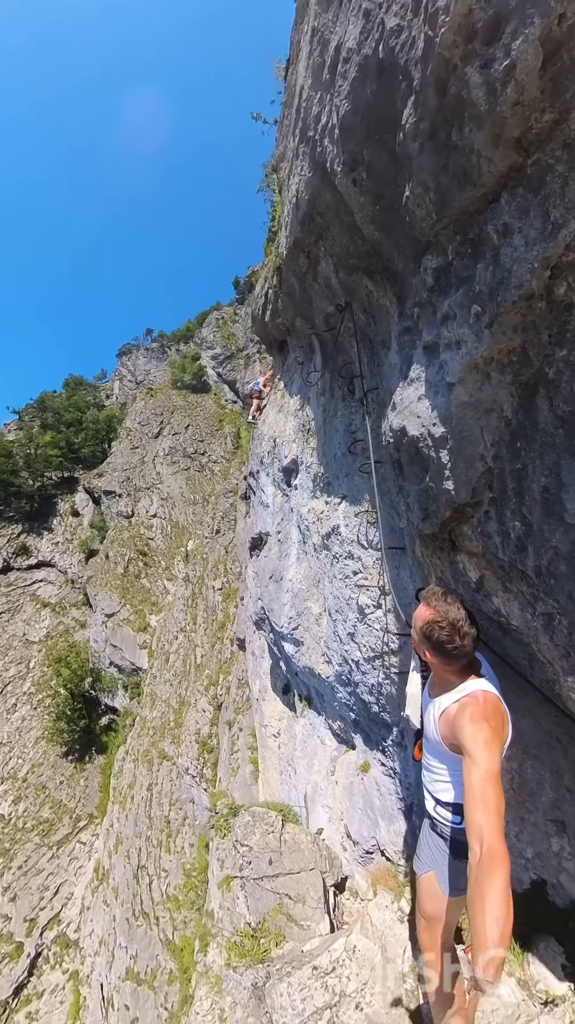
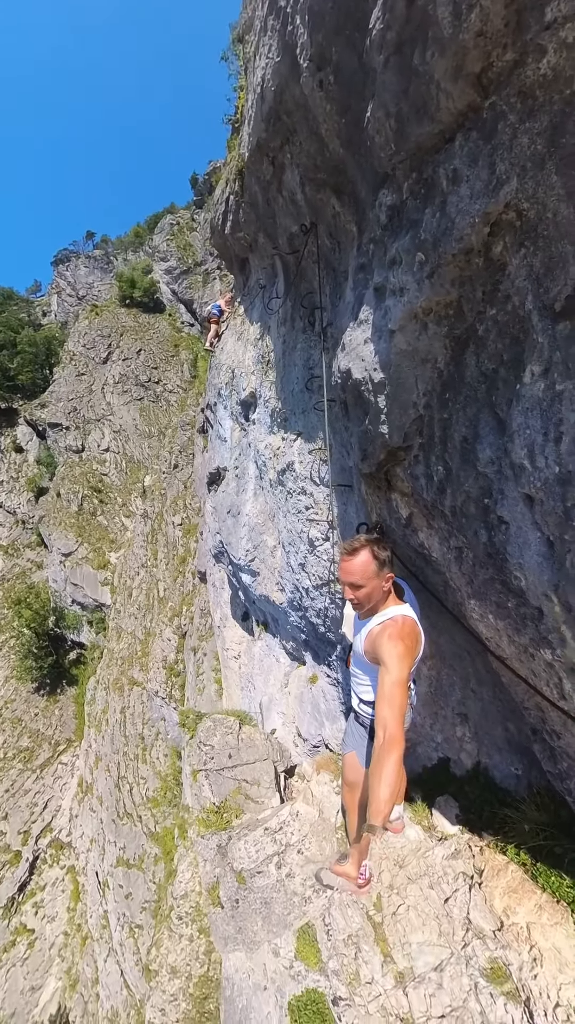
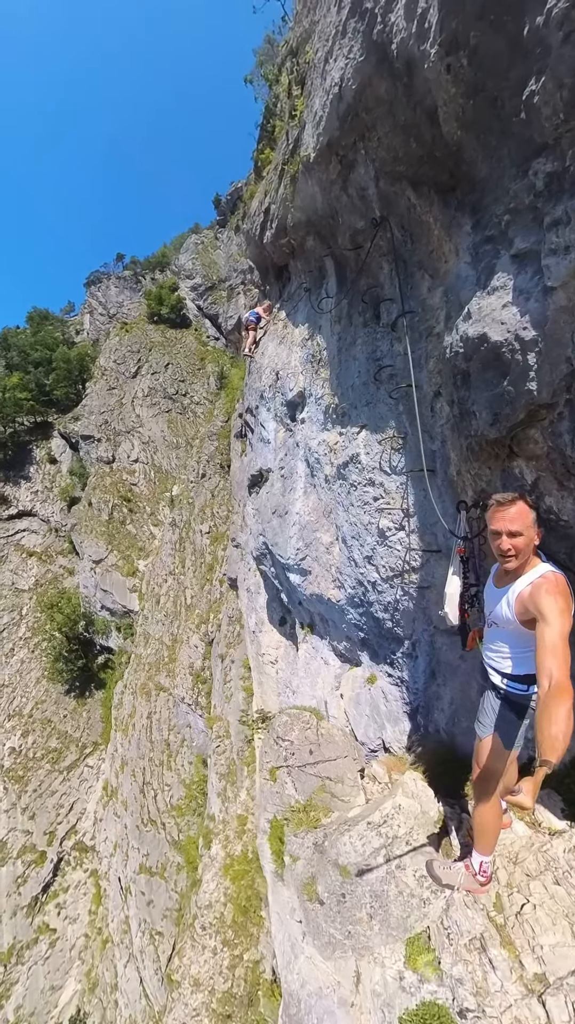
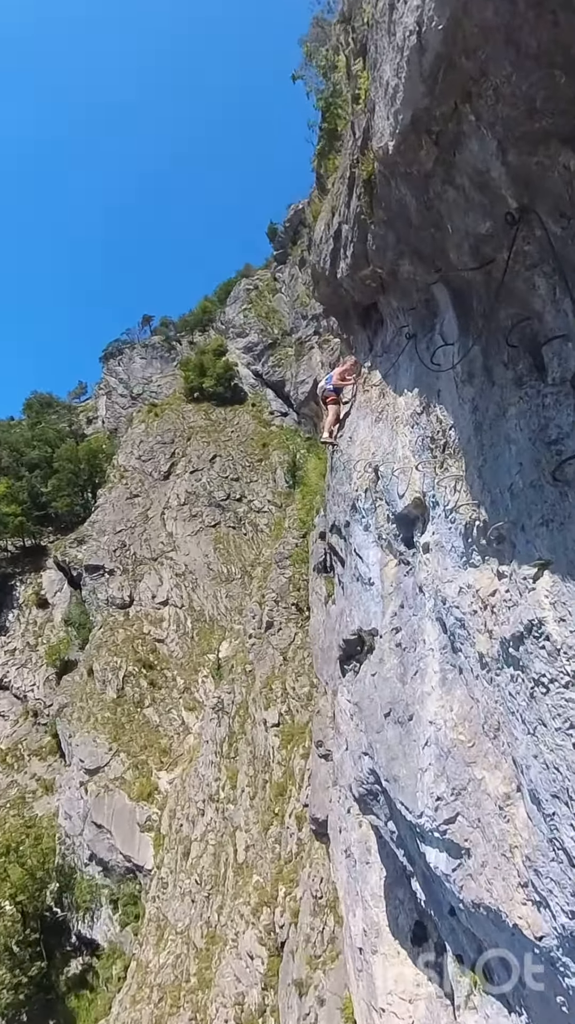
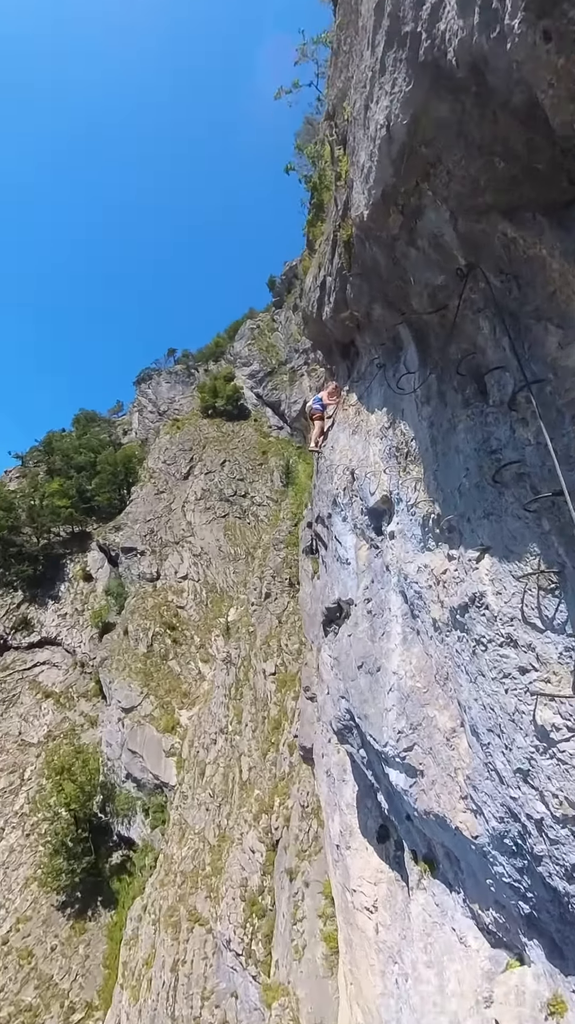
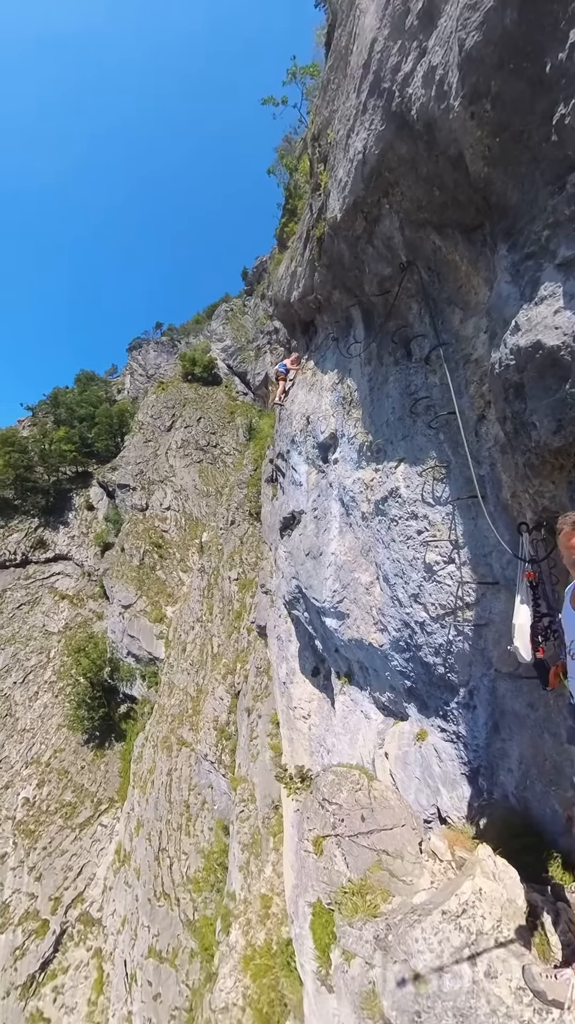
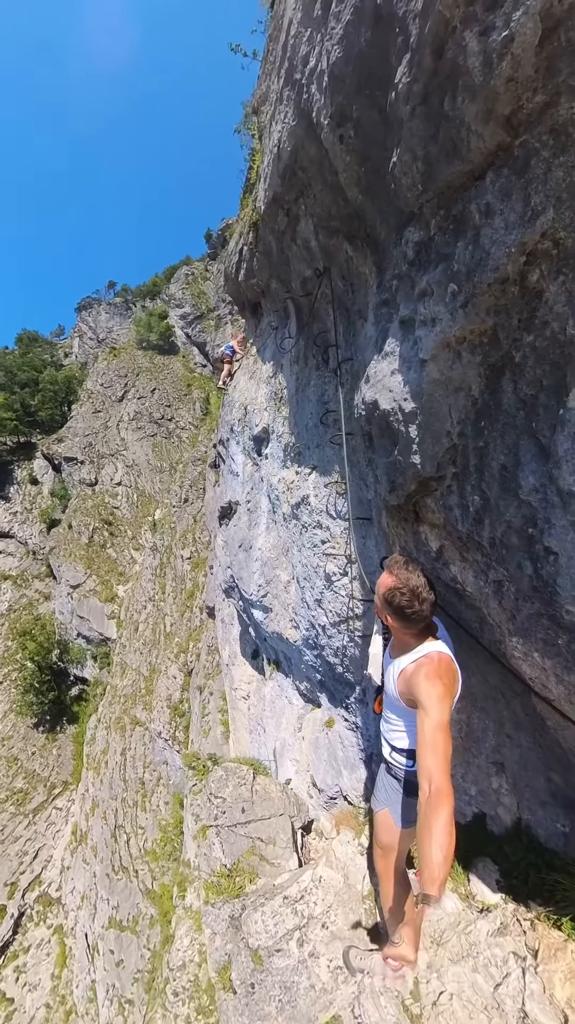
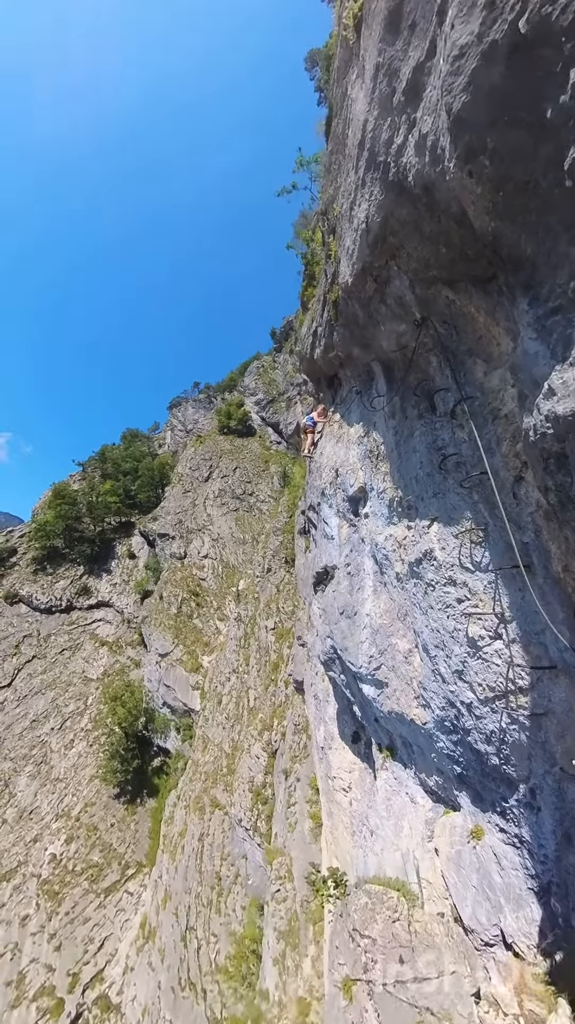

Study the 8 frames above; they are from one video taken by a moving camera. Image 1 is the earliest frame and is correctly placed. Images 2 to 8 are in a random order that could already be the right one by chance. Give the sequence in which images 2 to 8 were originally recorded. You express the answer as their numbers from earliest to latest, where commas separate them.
7, 2, 3, 6, 8, 5, 4
